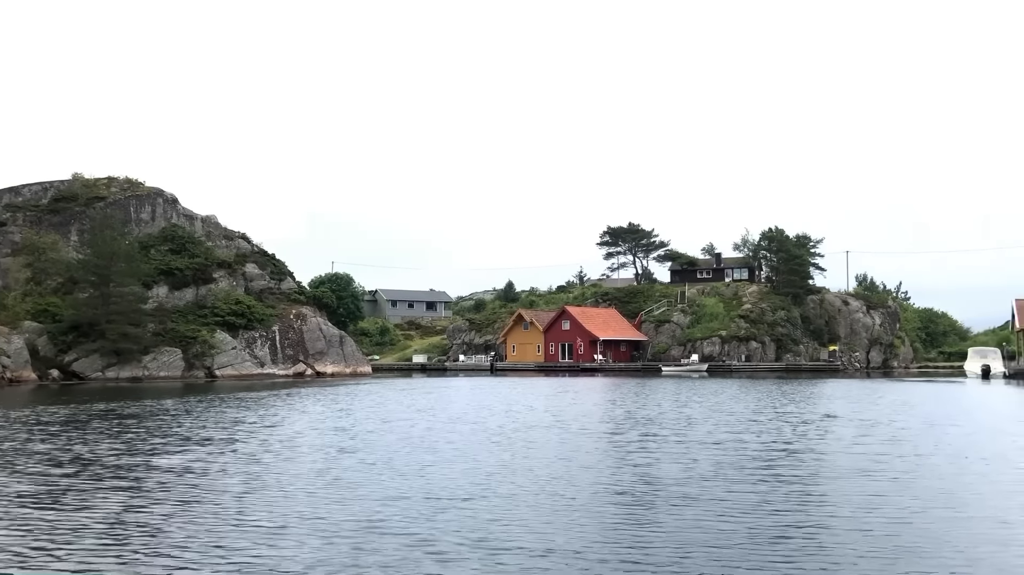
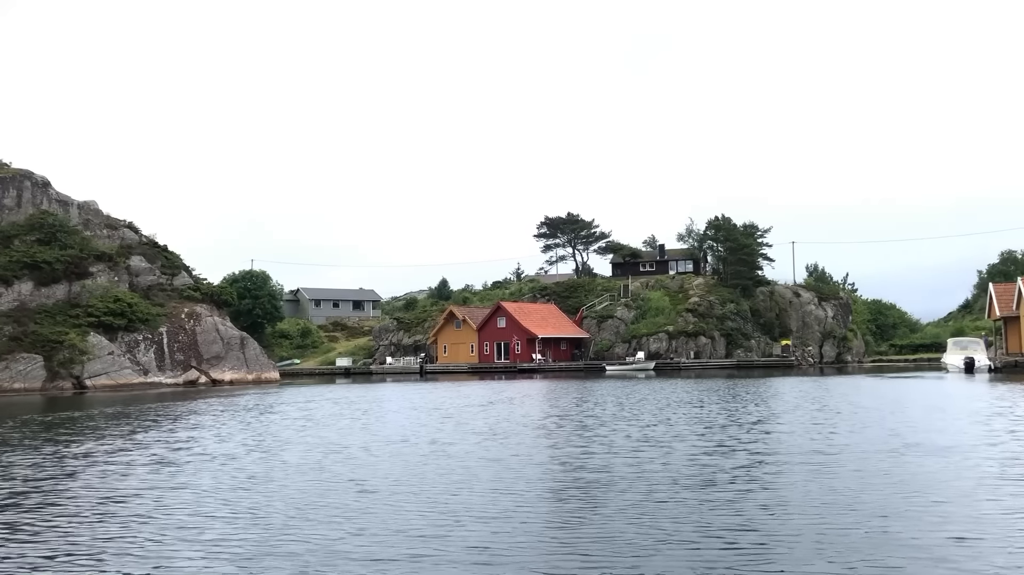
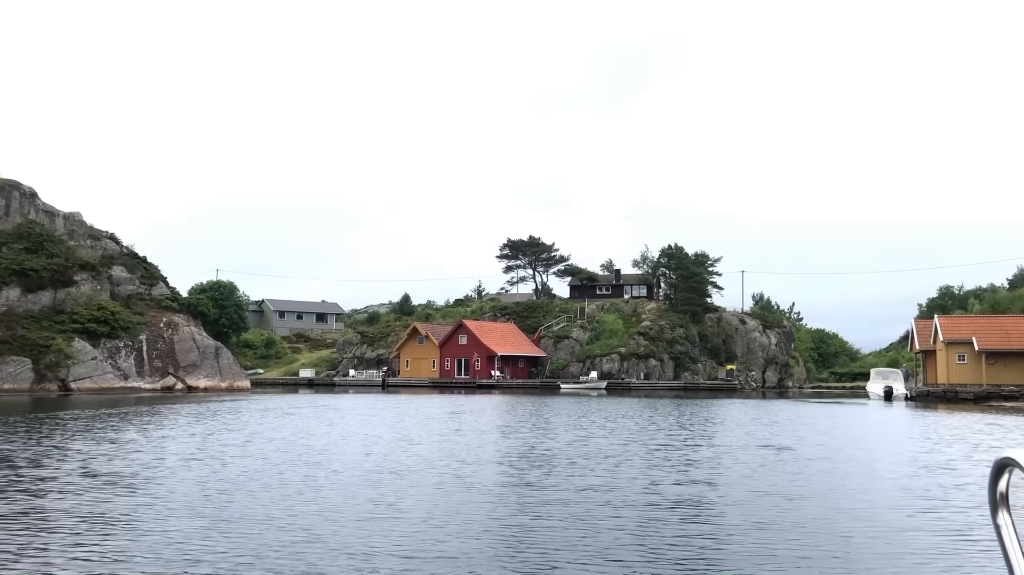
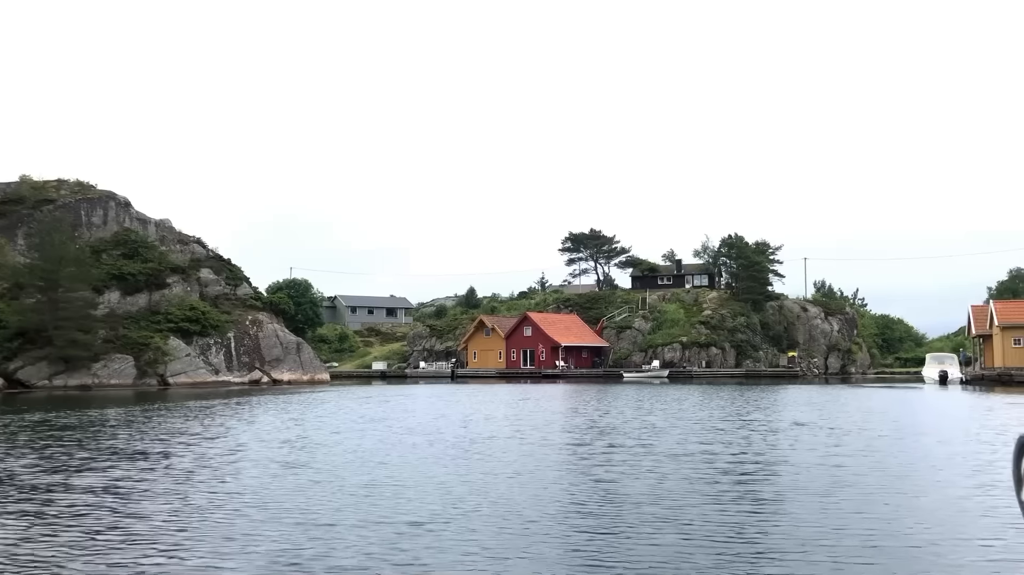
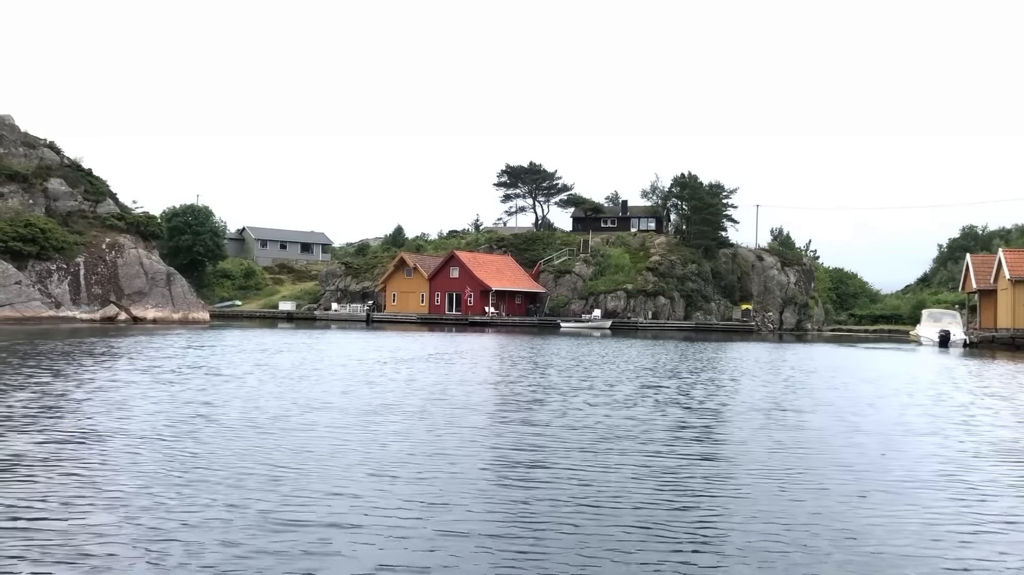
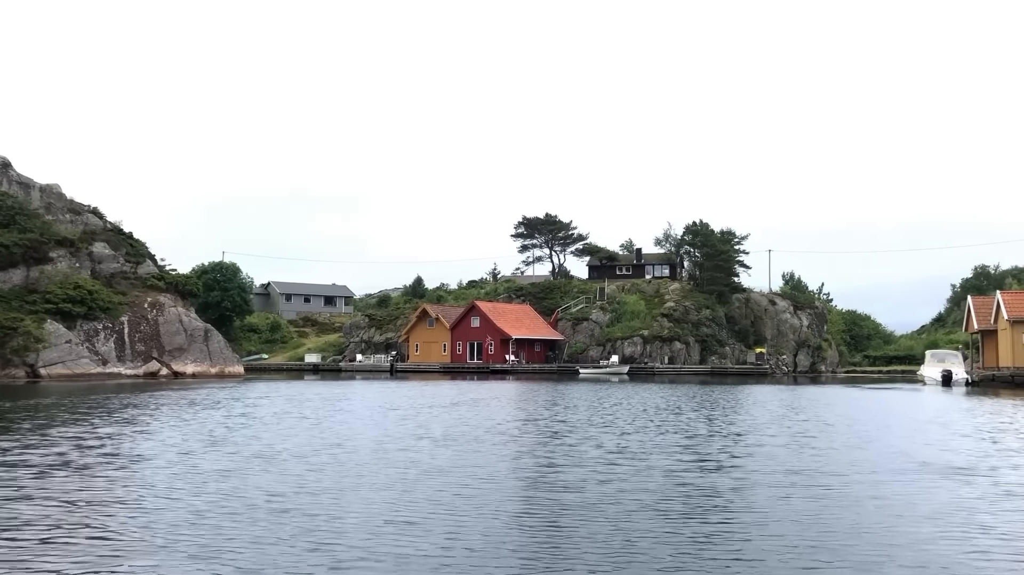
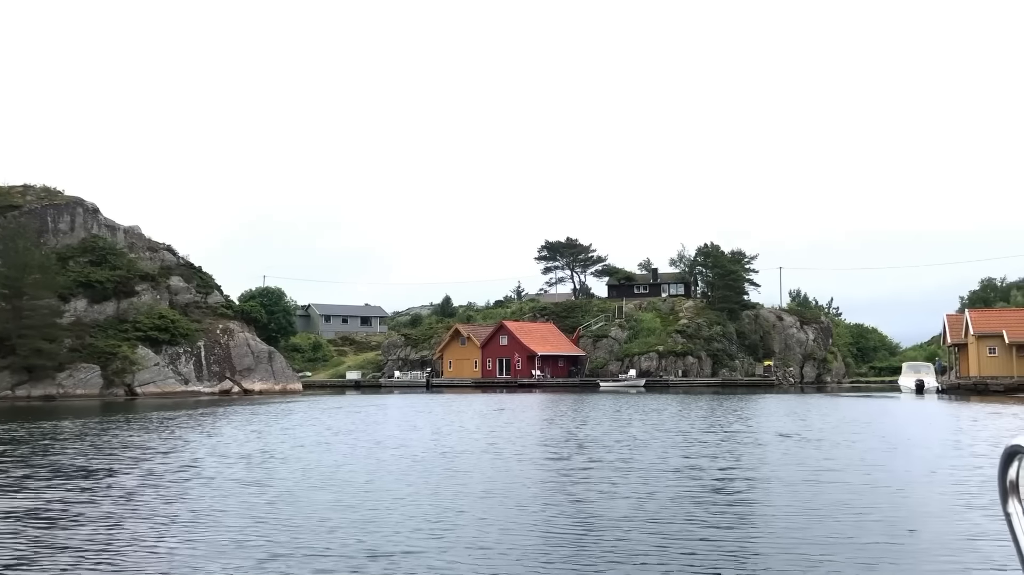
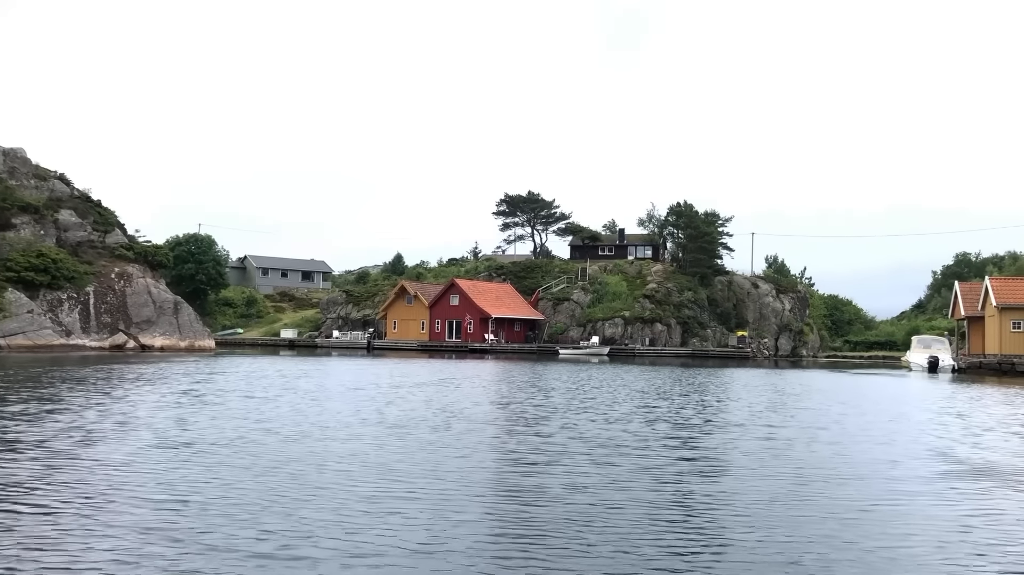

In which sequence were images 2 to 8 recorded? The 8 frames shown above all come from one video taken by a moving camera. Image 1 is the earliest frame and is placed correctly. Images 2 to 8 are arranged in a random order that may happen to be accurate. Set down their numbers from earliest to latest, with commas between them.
4, 7, 3, 2, 6, 8, 5
